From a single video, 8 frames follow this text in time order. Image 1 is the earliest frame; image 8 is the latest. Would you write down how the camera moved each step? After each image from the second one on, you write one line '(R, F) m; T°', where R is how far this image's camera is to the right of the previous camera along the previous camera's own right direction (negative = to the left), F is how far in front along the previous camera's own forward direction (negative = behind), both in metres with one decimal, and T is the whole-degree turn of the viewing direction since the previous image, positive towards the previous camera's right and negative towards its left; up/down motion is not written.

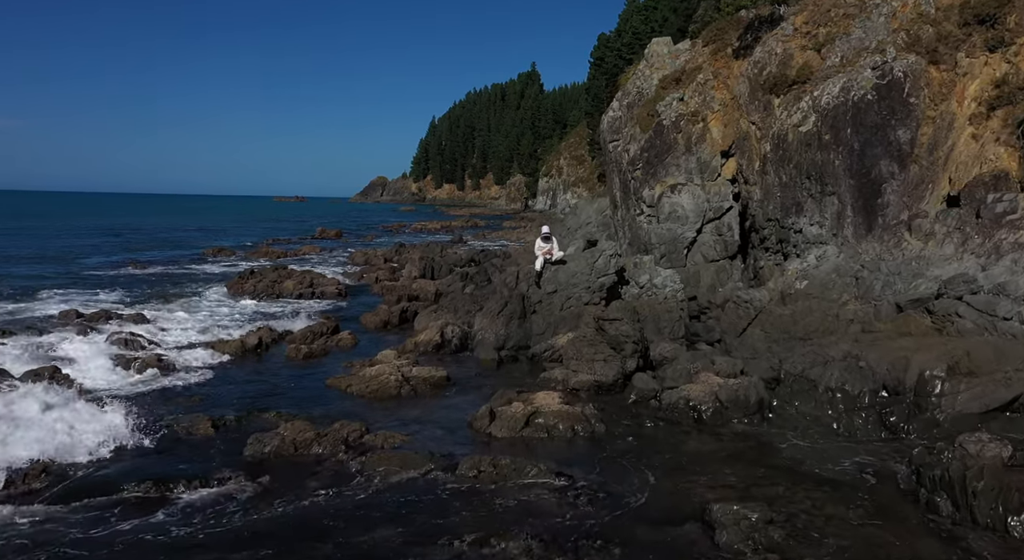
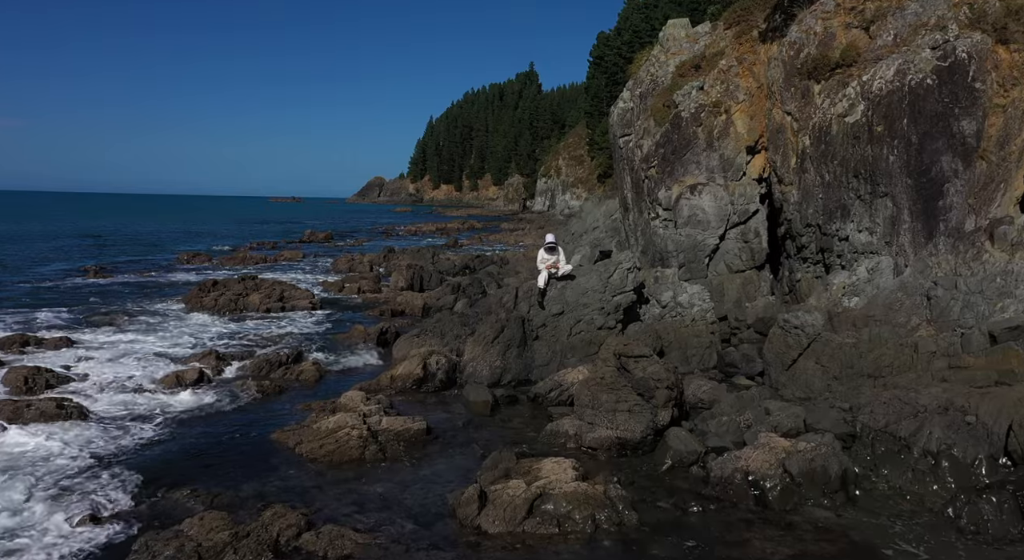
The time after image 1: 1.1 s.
(0.0, +3.7) m; 0°
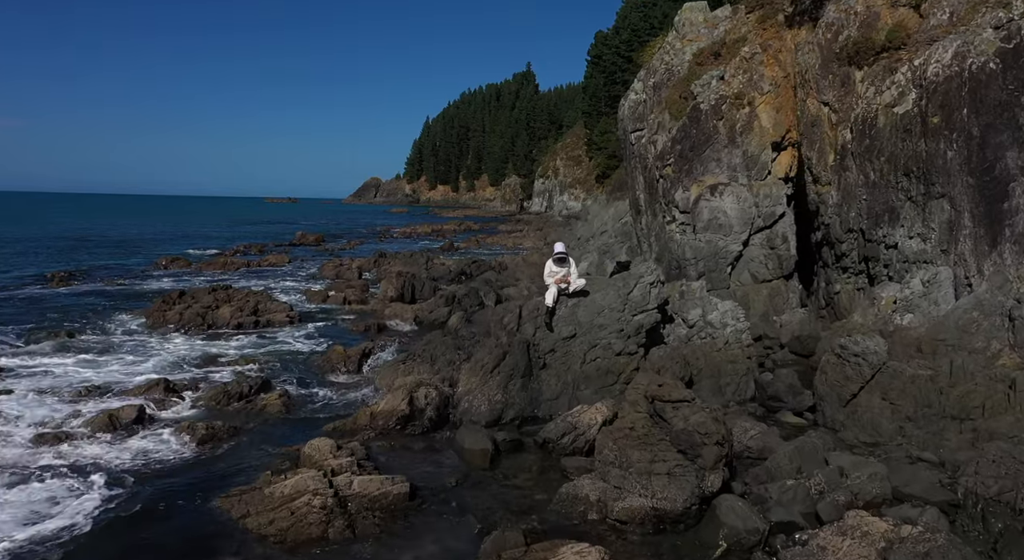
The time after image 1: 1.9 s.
(-0.1, +2.8) m; 0°
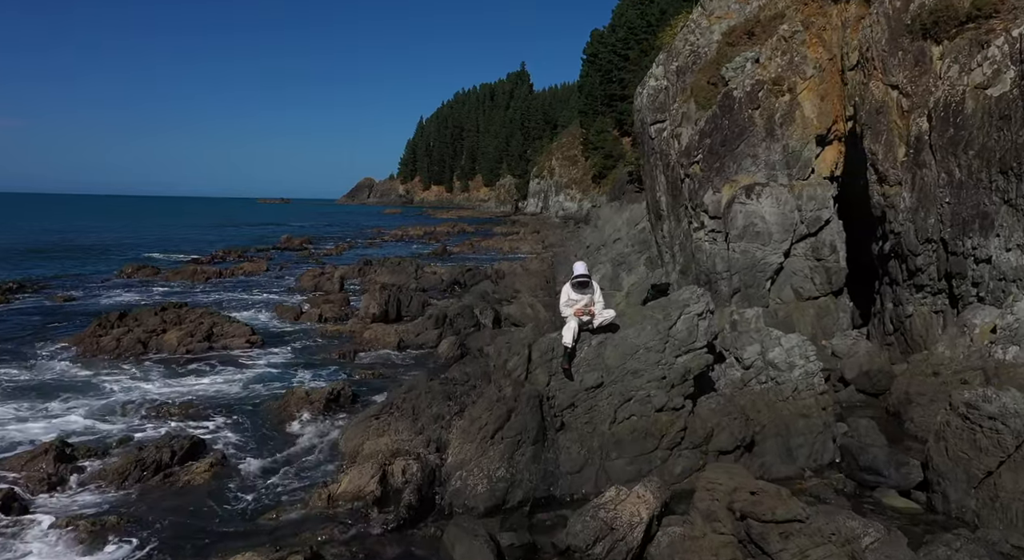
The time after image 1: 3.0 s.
(-0.2, +3.8) m; 0°
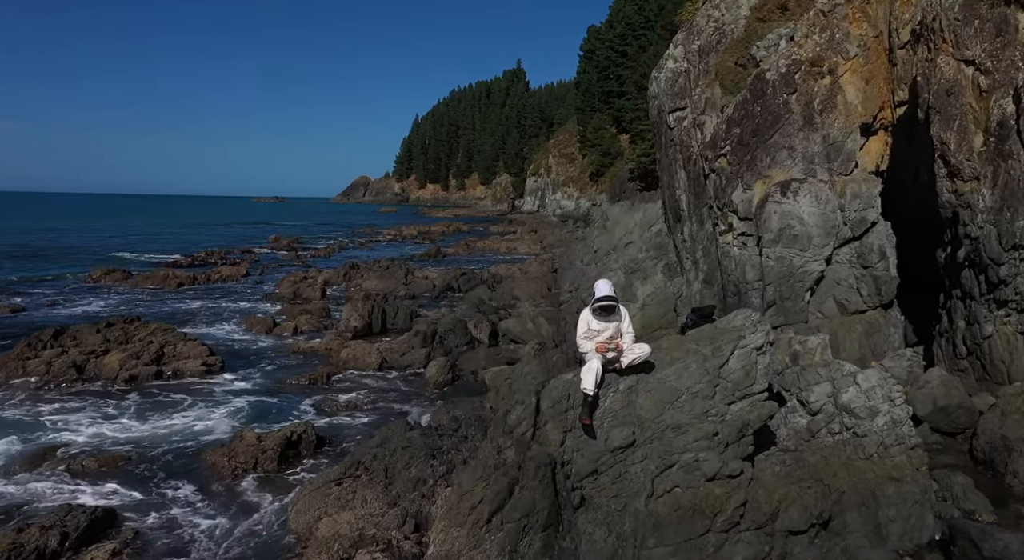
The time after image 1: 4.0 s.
(-0.1, +2.9) m; 0°
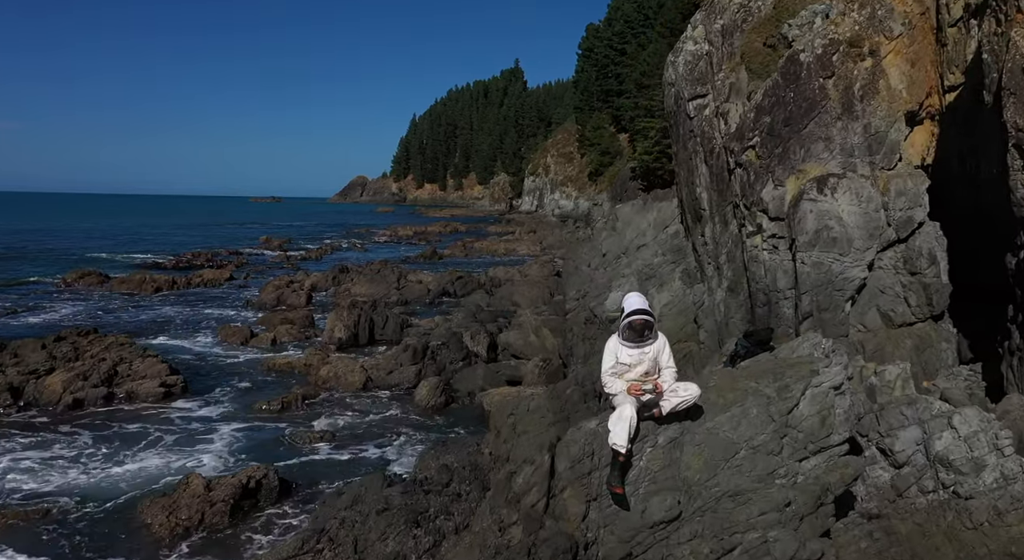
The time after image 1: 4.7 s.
(-0.1, +2.2) m; 0°
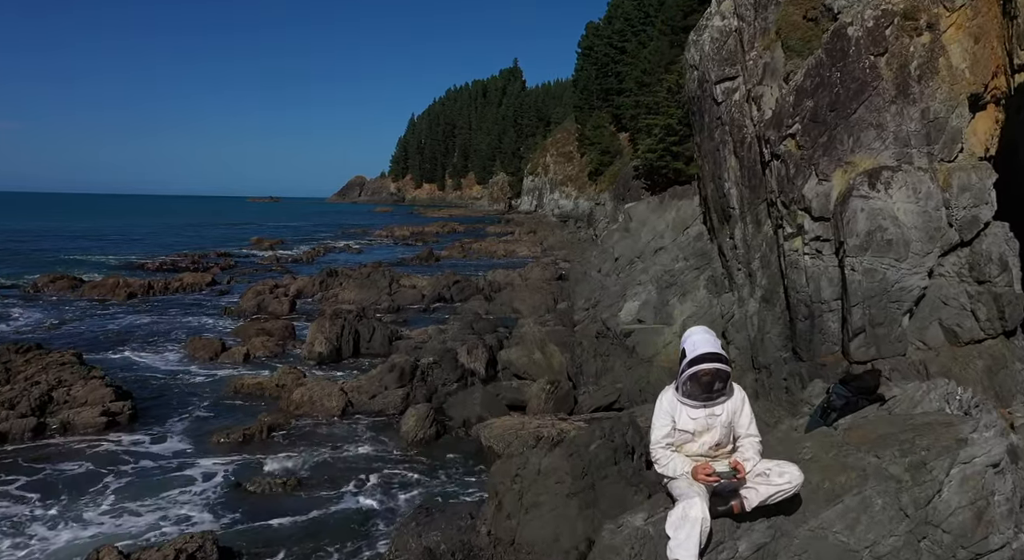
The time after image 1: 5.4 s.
(-0.1, +2.3) m; 0°
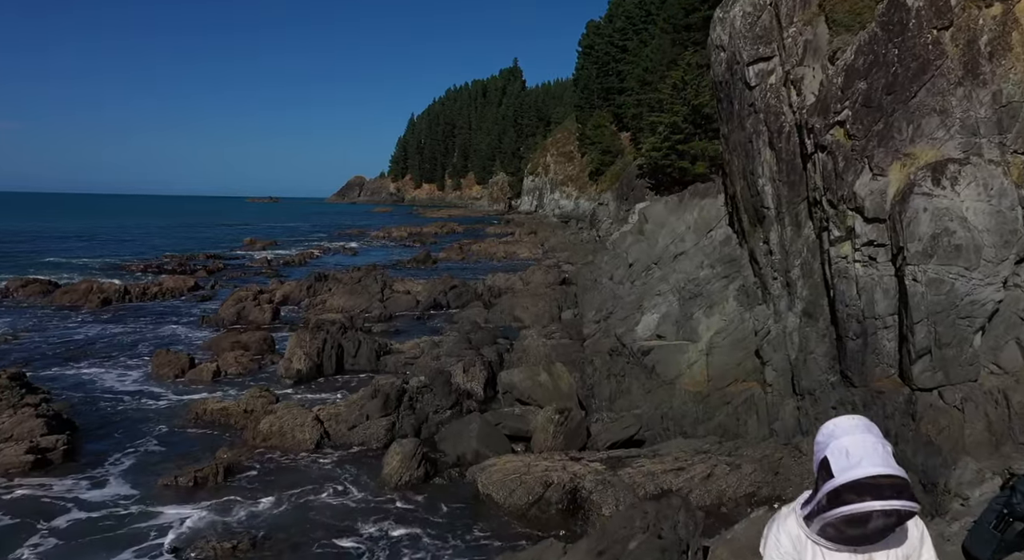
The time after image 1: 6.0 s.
(0.0, +2.1) m; 0°
